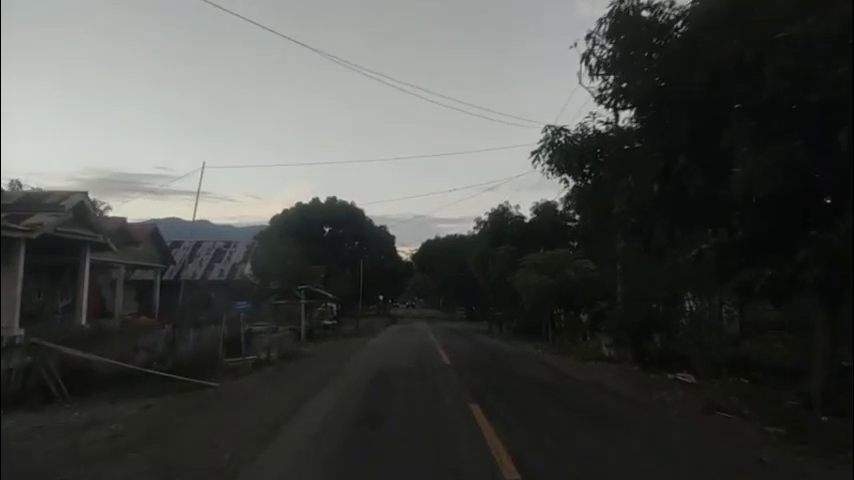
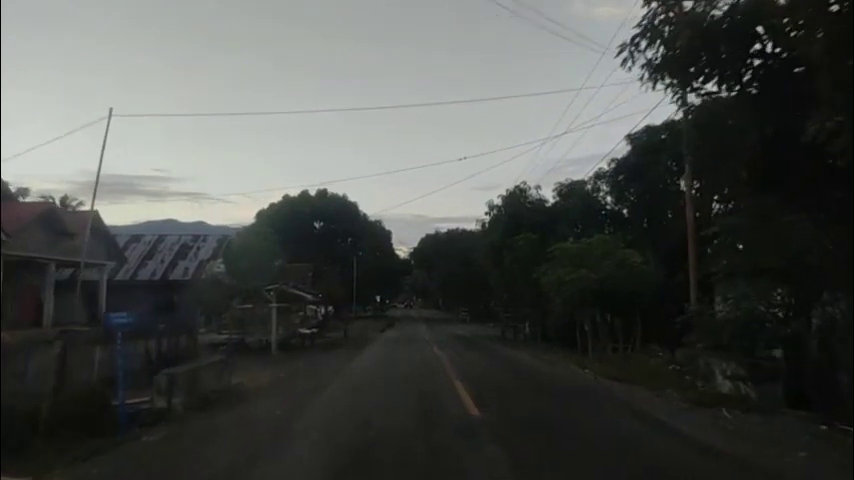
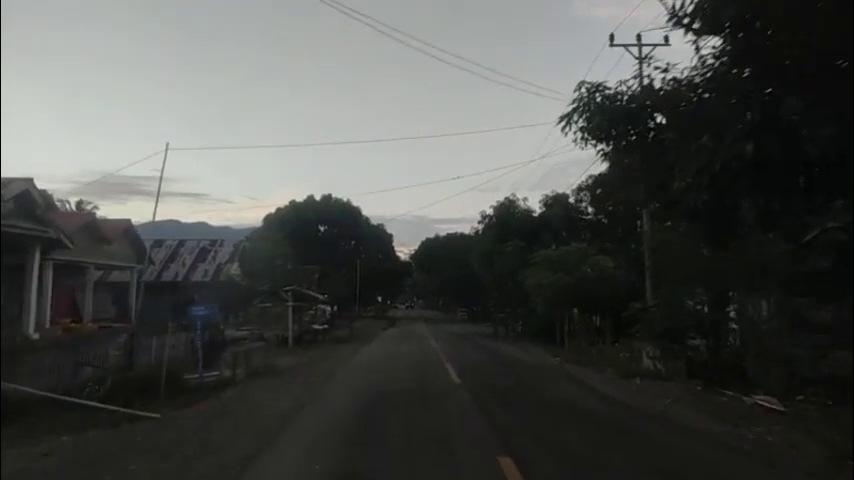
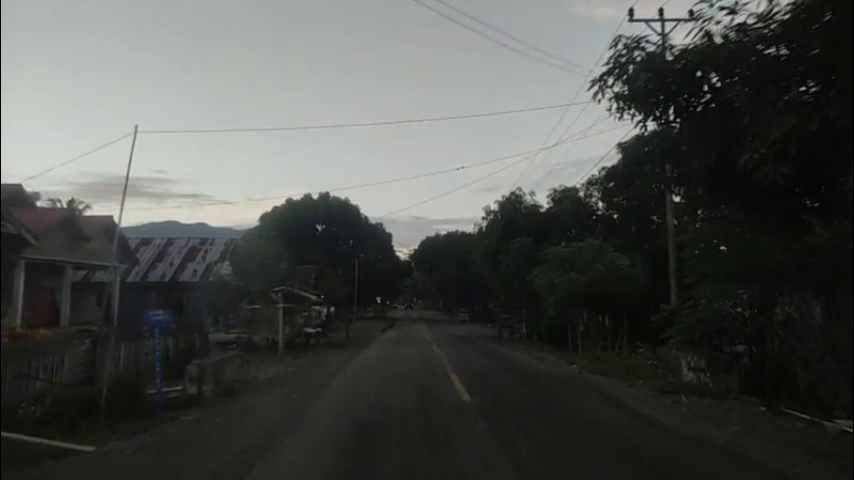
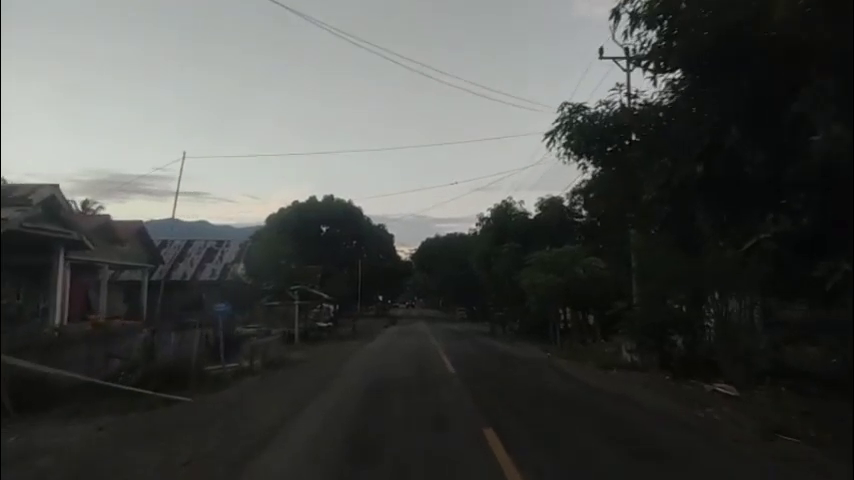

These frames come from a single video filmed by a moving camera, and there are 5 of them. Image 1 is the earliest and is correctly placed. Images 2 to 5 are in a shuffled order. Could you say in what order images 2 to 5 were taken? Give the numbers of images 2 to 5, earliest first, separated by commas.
5, 3, 4, 2
